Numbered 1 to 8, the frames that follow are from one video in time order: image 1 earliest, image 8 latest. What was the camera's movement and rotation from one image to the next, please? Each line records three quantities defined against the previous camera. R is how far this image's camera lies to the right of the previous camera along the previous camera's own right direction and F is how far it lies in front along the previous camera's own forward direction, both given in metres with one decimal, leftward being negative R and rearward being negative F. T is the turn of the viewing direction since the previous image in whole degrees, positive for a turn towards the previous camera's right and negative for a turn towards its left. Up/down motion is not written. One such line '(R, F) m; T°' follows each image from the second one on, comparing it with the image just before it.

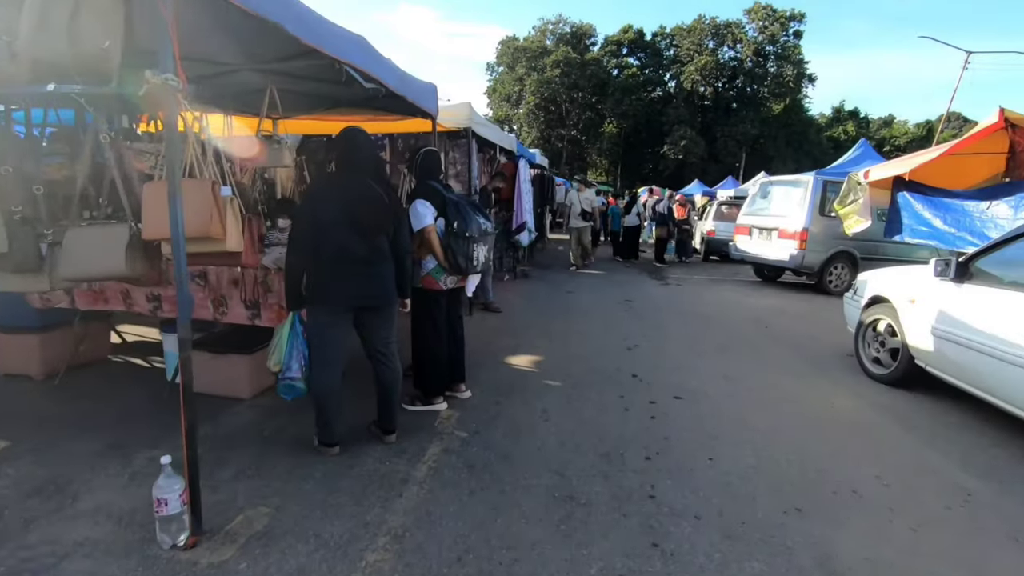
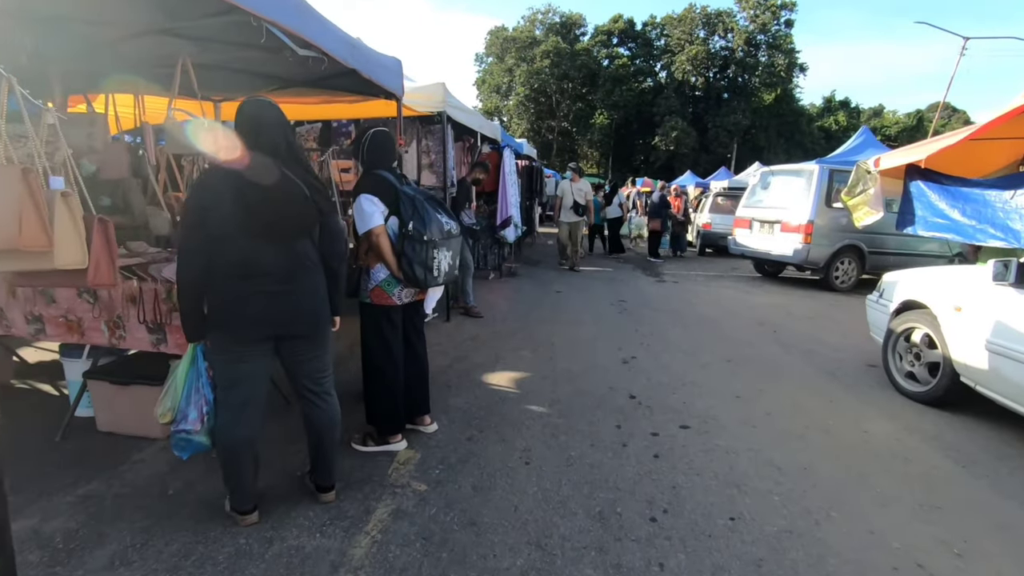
(+0.1, +0.8) m; +1°
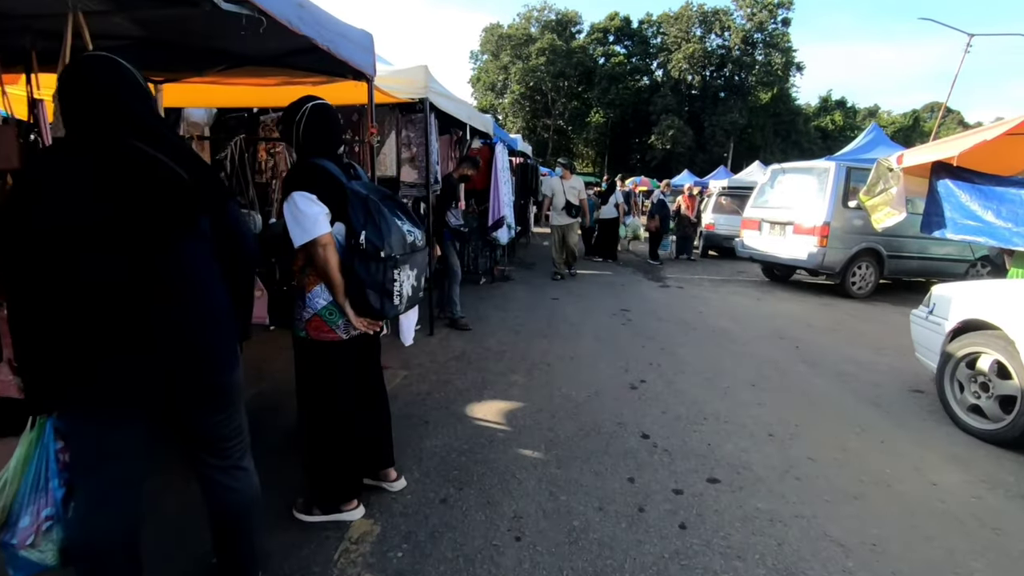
(0.0, +0.8) m; +1°
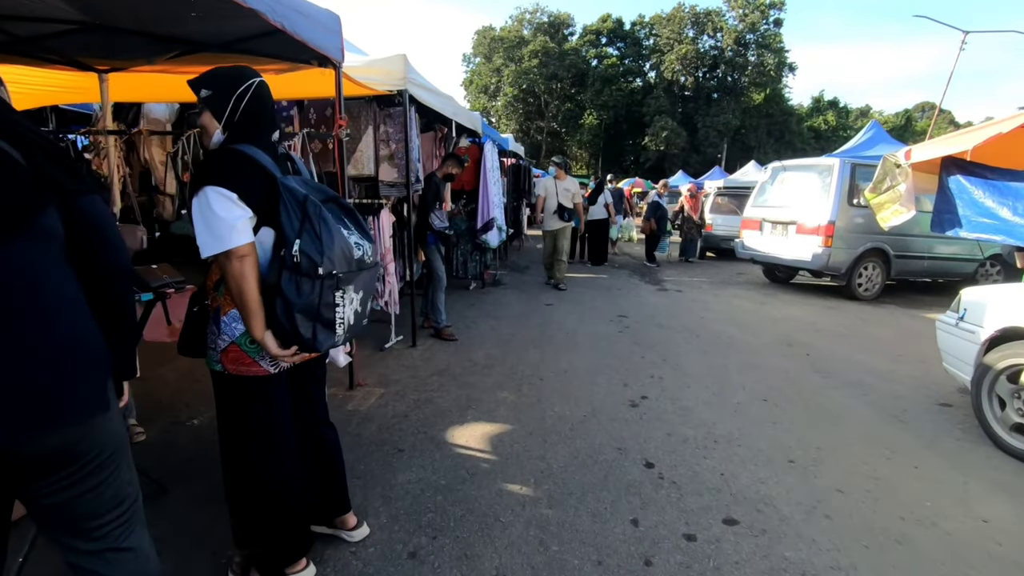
(+0.1, +0.5) m; 0°
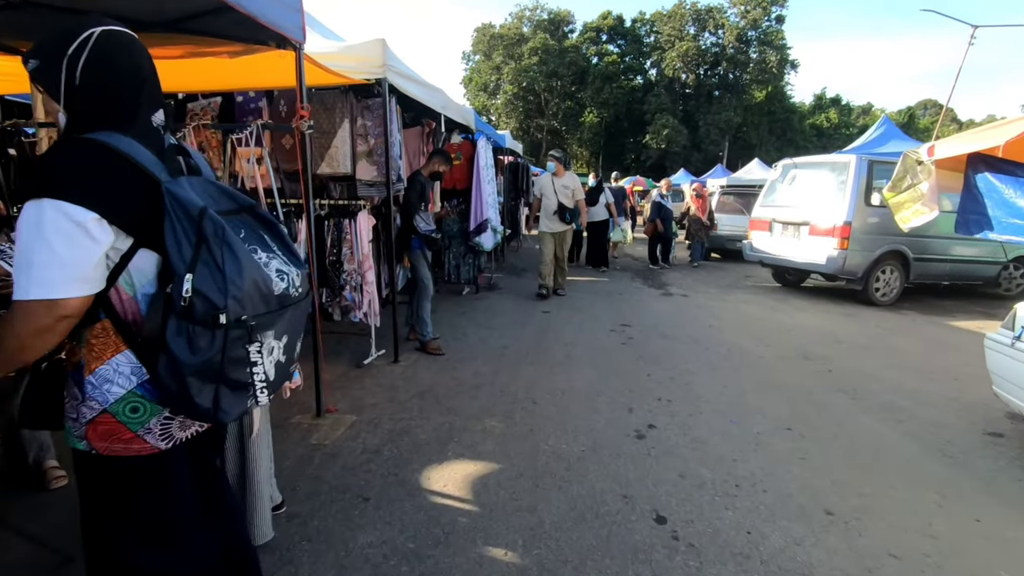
(+0.1, +0.5) m; 0°
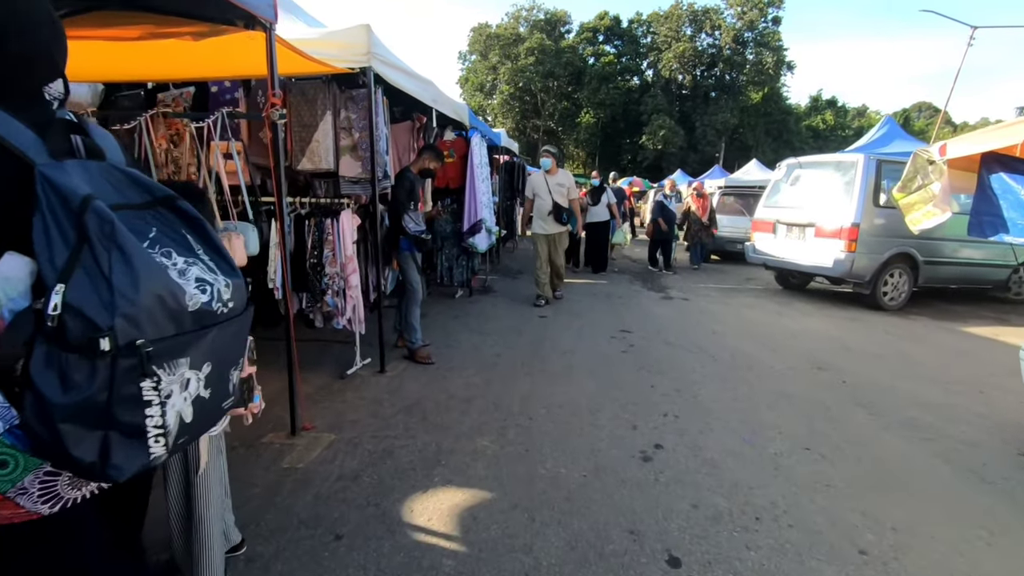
(0.0, +0.3) m; 0°
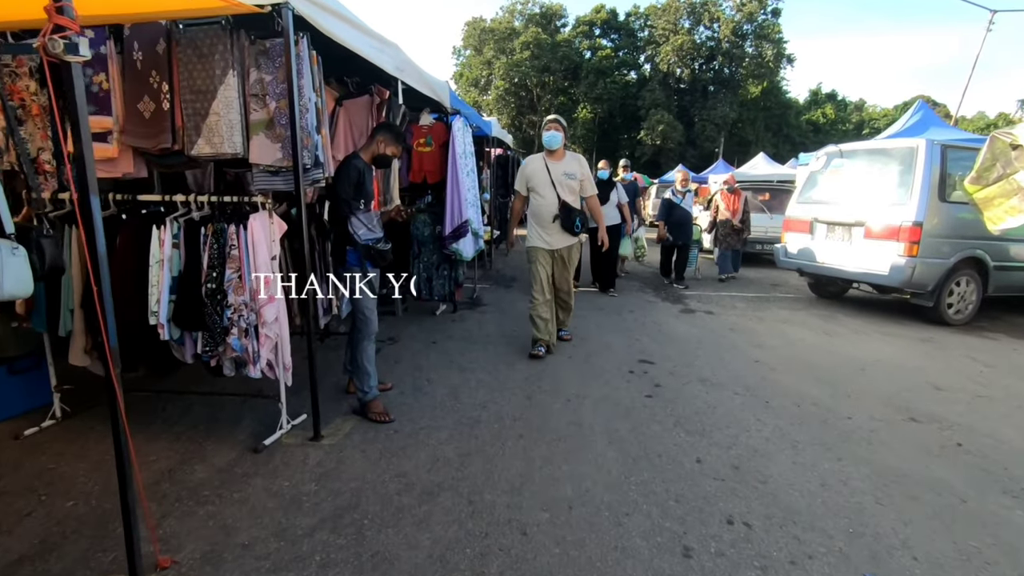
(+0.1, +1.4) m; 0°
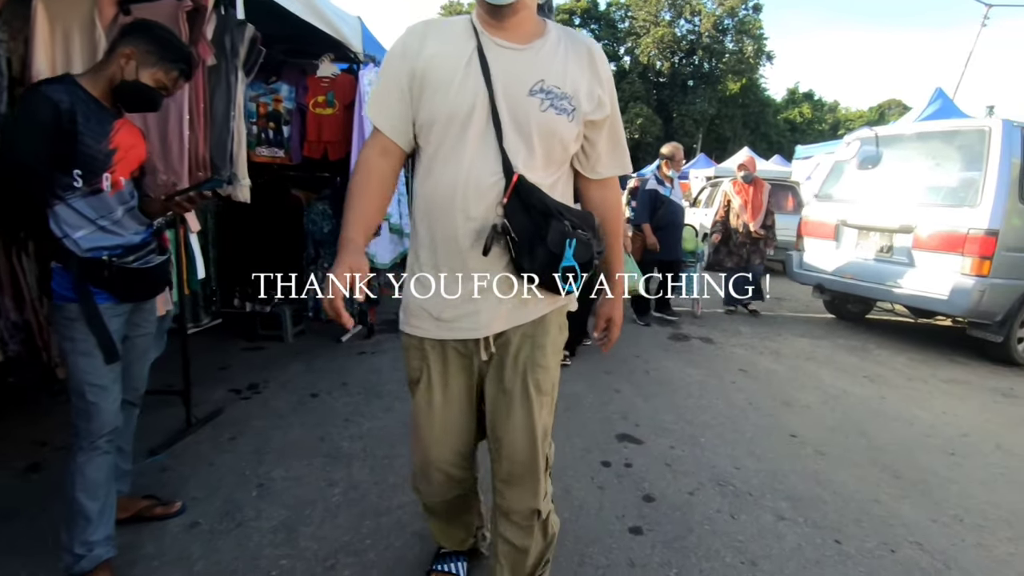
(+0.4, +1.9) m; +3°
